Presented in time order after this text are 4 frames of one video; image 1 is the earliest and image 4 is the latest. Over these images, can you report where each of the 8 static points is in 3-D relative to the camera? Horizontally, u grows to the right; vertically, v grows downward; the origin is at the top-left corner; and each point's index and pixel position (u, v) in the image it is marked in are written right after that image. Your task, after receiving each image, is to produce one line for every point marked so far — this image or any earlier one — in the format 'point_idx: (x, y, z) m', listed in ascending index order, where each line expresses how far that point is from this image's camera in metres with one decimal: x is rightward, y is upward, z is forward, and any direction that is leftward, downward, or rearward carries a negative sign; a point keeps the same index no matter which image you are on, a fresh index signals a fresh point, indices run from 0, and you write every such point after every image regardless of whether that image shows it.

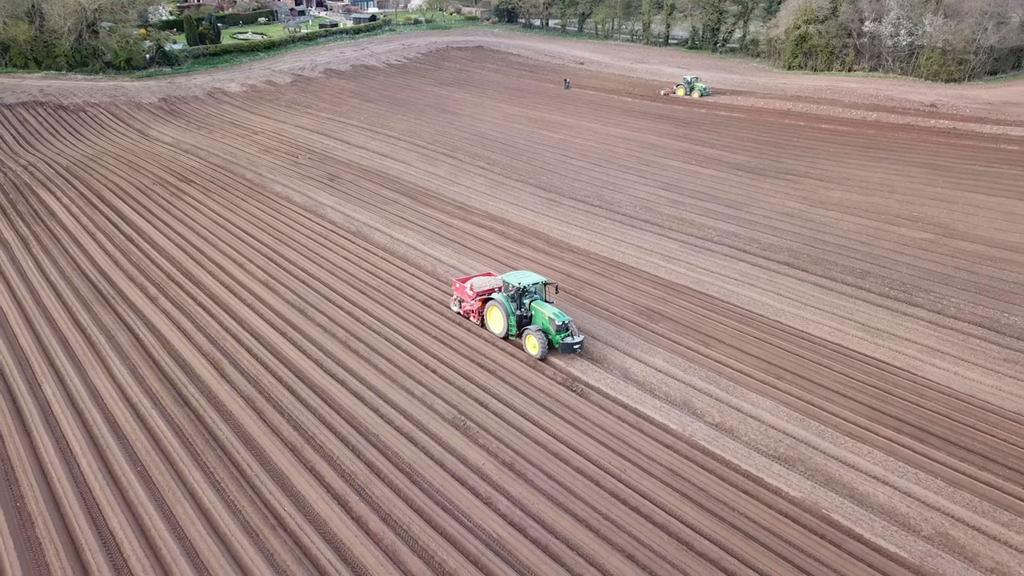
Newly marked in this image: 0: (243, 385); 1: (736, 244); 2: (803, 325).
0: (-3.6, -1.3, +10.5) m
1: (+4.8, +0.9, +16.9) m
2: (+4.8, -0.6, +12.9) m
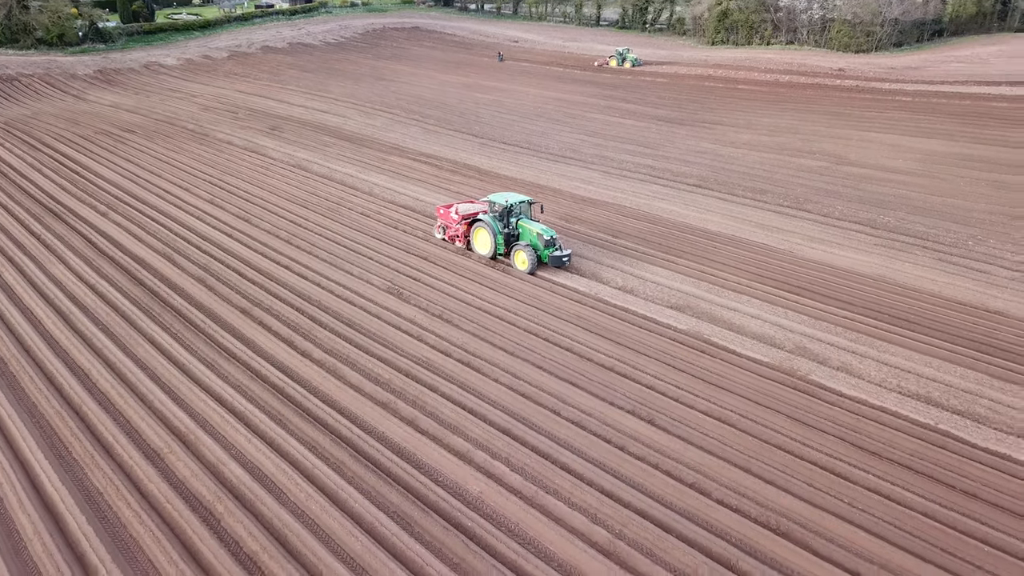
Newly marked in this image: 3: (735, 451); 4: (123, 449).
0: (-4.6, +0.3, +11.4) m
1: (+3.3, +2.7, +18.4) m
2: (+3.6, +1.2, +14.4) m
3: (+2.1, -1.5, +7.3) m
4: (-3.6, -1.5, +7.3) m
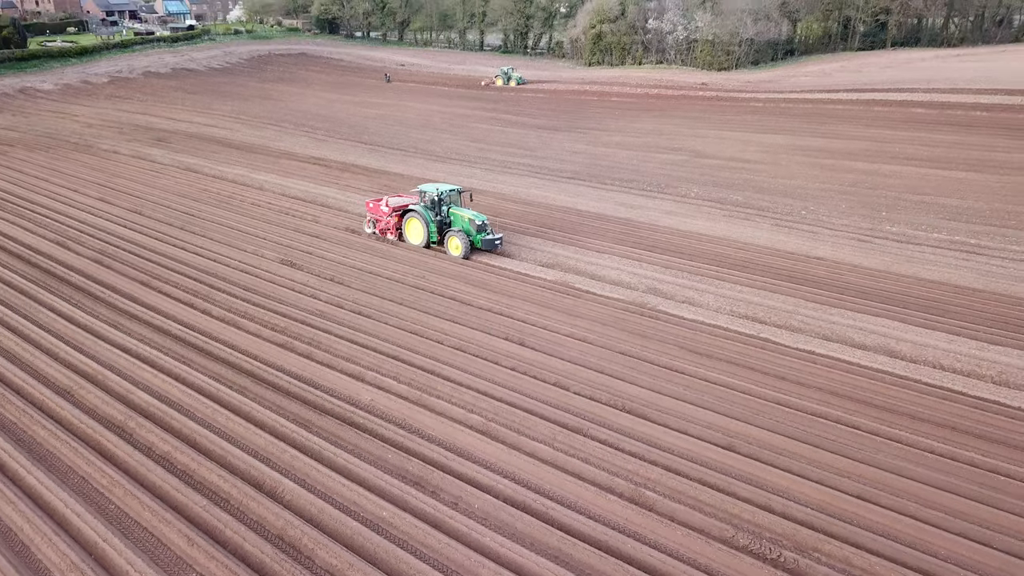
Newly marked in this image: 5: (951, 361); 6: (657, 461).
0: (-6.4, +0.5, +11.9) m
1: (+0.4, +3.0, +19.9) m
2: (+1.3, +1.7, +15.9) m
3: (+0.9, -0.8, +8.6) m
4: (-4.8, -1.0, +7.8) m
5: (+5.0, -0.8, +8.9) m
6: (+1.2, -1.5, +6.7) m
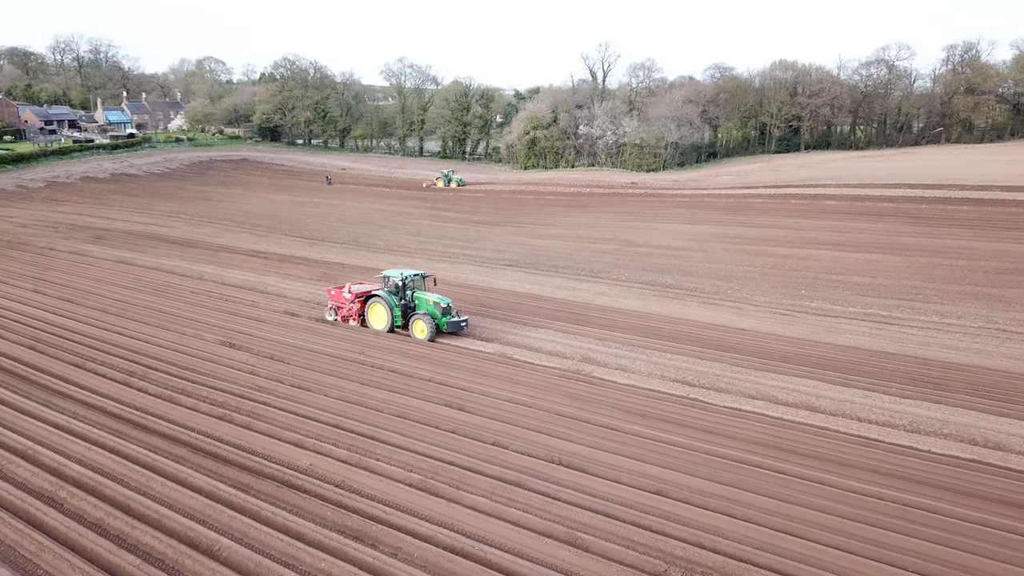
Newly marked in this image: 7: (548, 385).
0: (-7.3, -0.8, +11.7) m
1: (-1.1, +0.8, +20.5) m
2: (+0.1, 0.0, +16.4) m
3: (+0.2, -1.5, +8.8) m
4: (-5.4, -1.7, +7.6) m
5: (+4.3, -1.5, +9.4) m
6: (+0.7, -1.9, +6.9) m
7: (+0.4, -1.3, +10.0) m
